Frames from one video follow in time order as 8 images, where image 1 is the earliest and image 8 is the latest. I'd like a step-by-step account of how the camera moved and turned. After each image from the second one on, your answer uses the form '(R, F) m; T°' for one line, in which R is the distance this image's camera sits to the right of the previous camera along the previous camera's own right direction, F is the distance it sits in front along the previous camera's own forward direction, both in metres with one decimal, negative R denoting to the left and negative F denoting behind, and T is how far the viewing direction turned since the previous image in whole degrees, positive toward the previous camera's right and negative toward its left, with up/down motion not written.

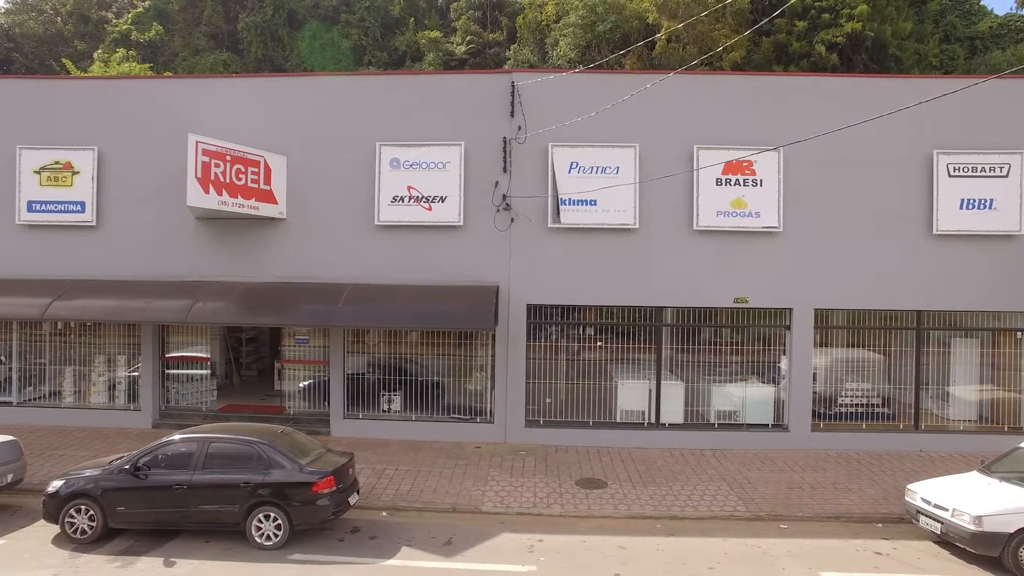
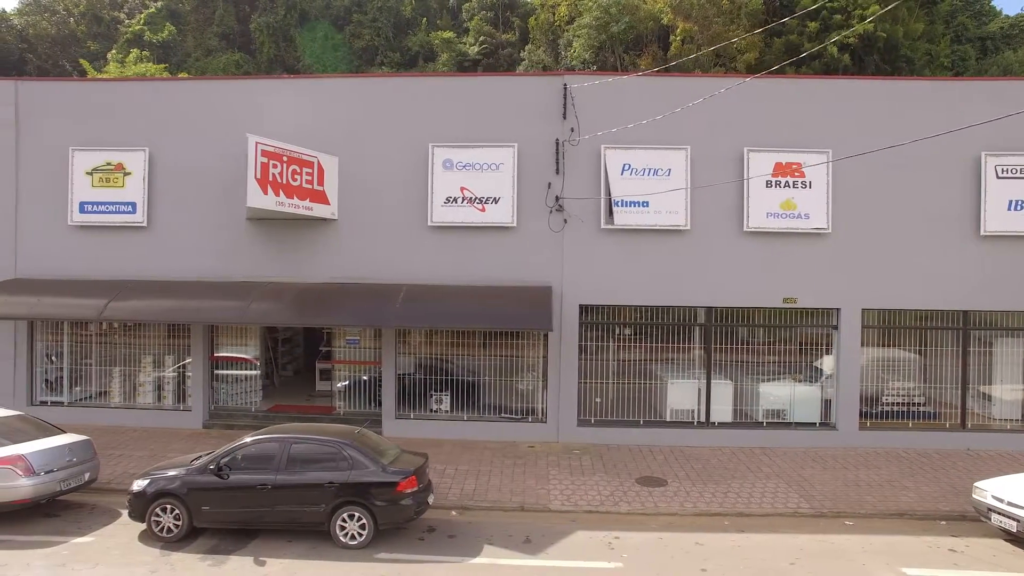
(-1.1, -0.1) m; 0°
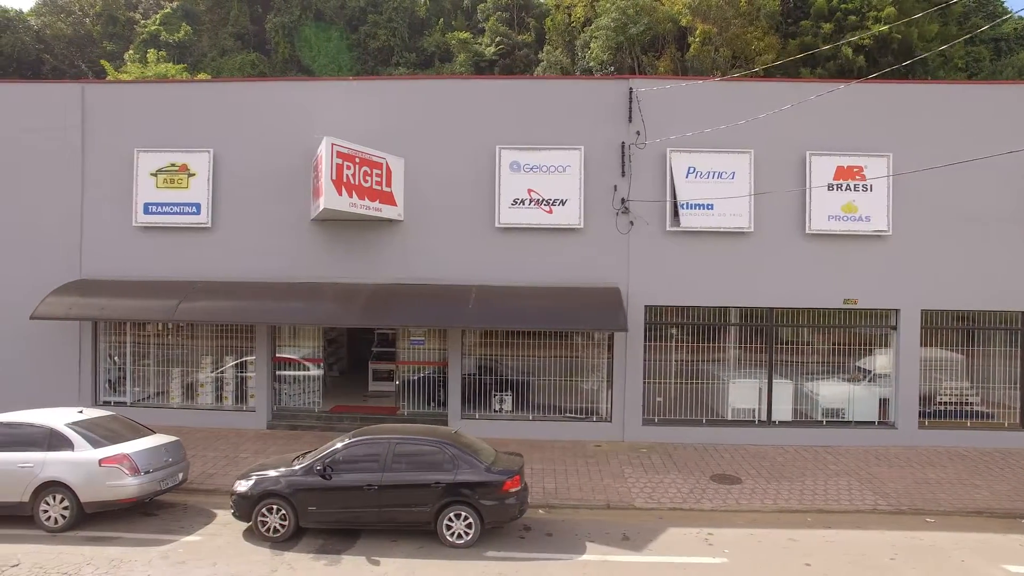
(-1.4, -0.1) m; 0°
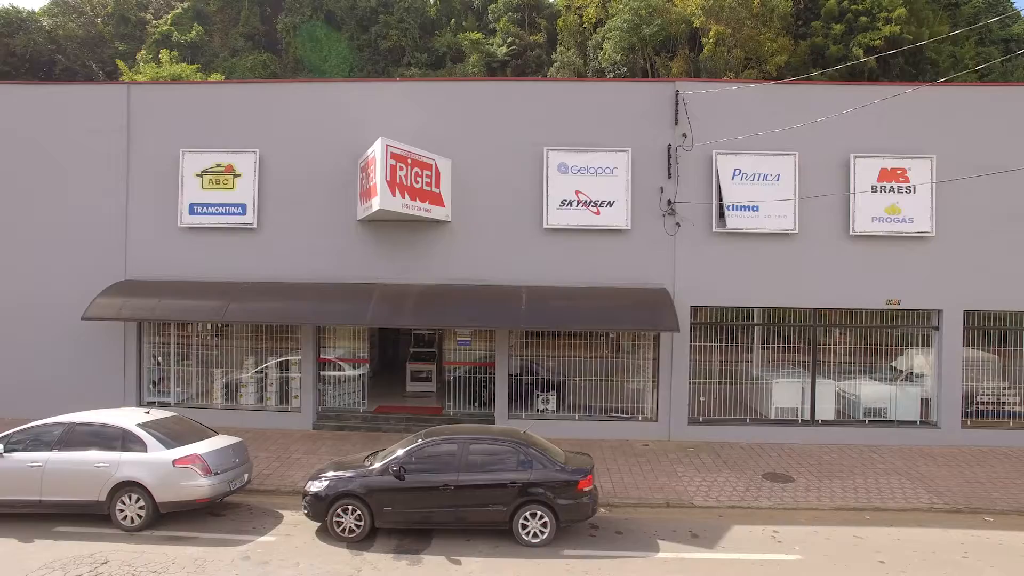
(-1.0, -0.1) m; 0°
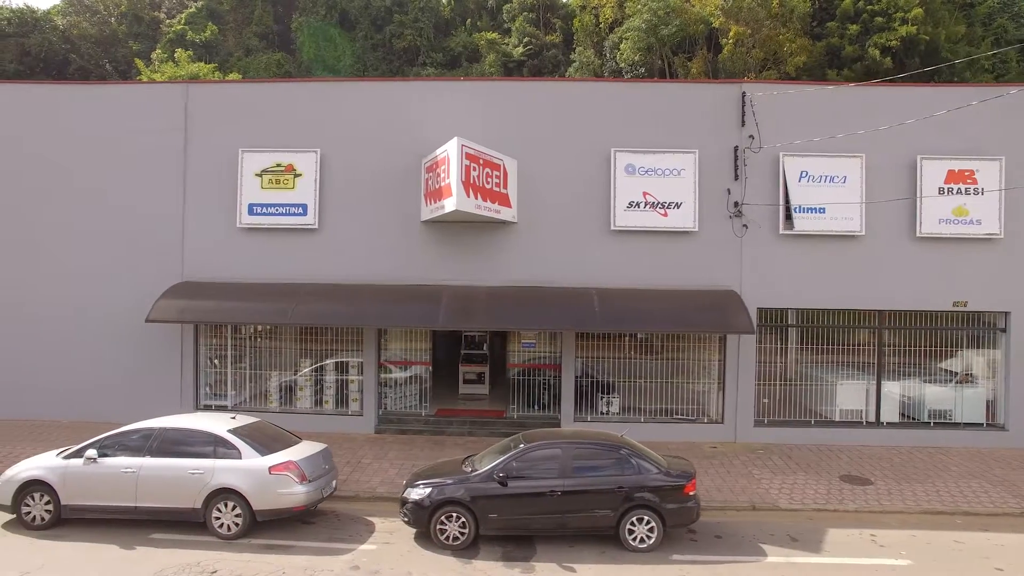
(-1.4, +0.1) m; 0°
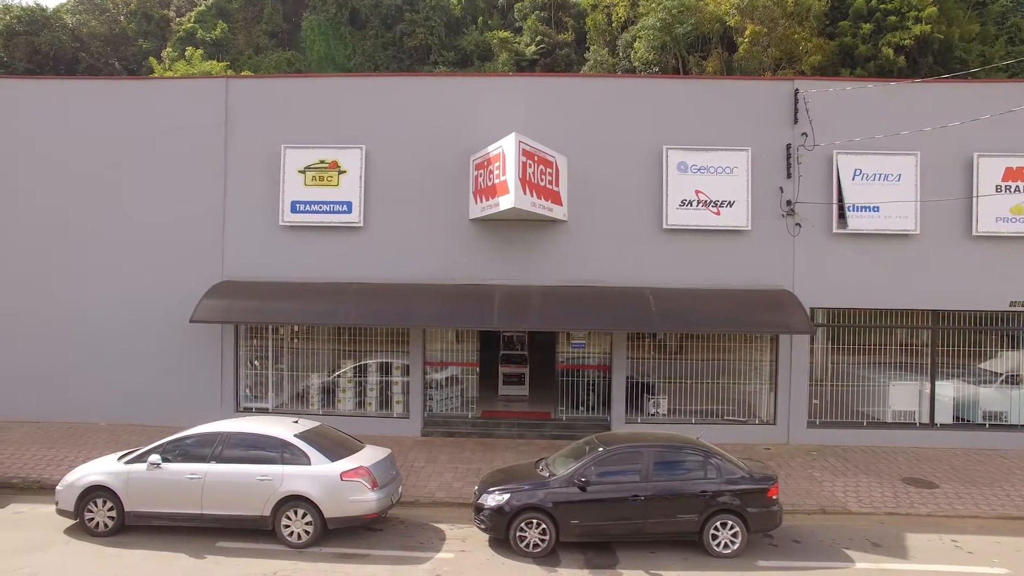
(-1.1, +0.2) m; 0°
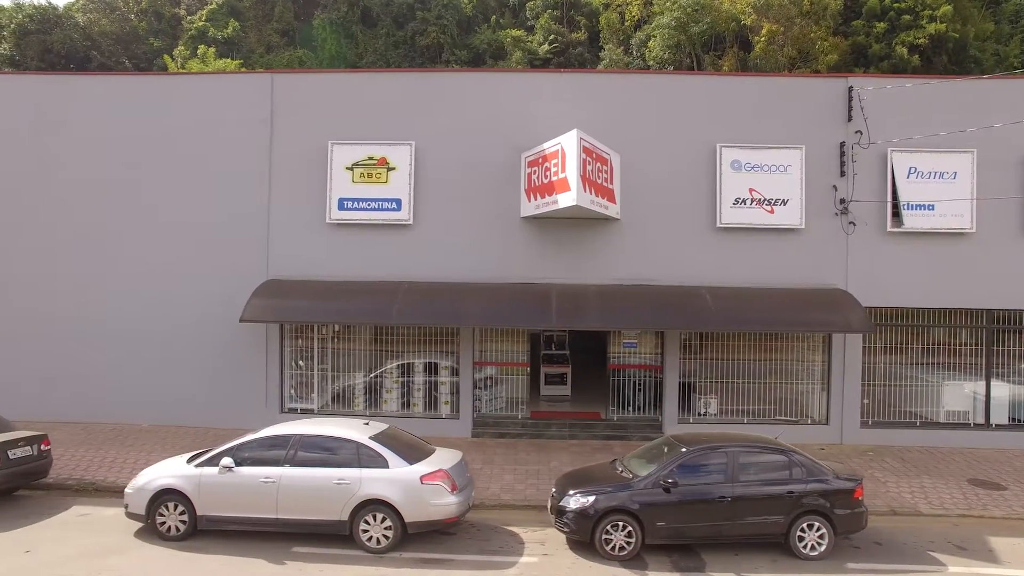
(-1.1, +0.1) m; 0°
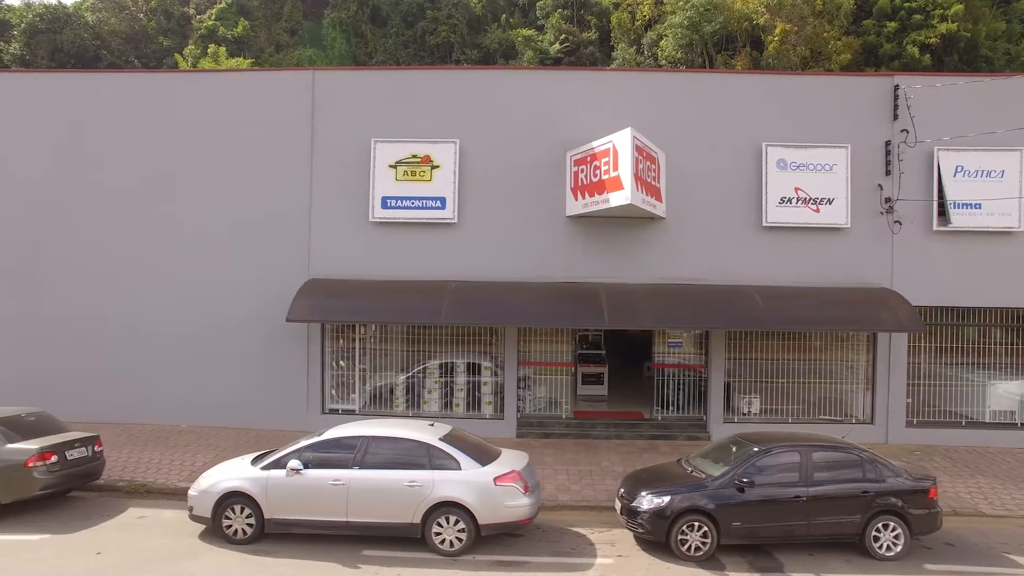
(-1.0, +0.1) m; 0°
